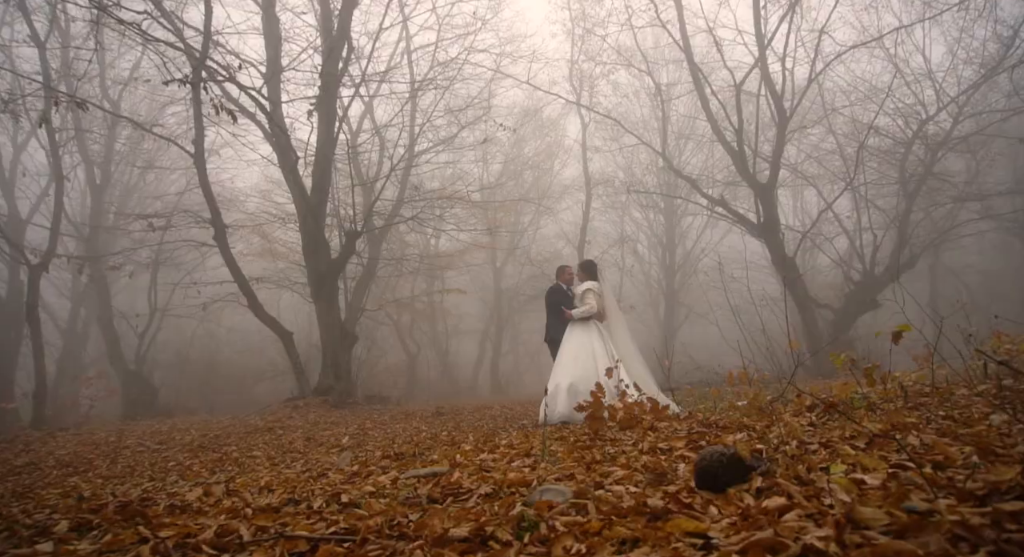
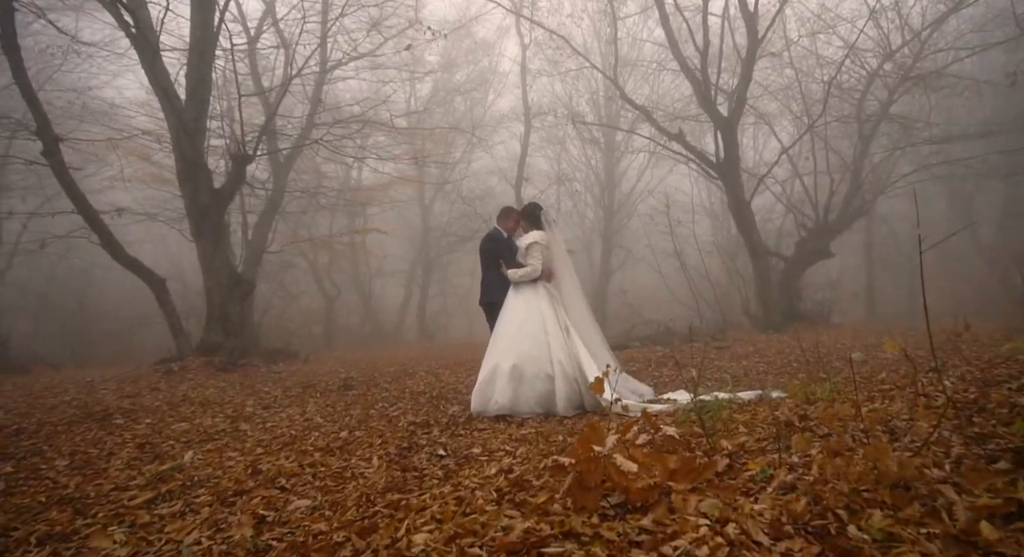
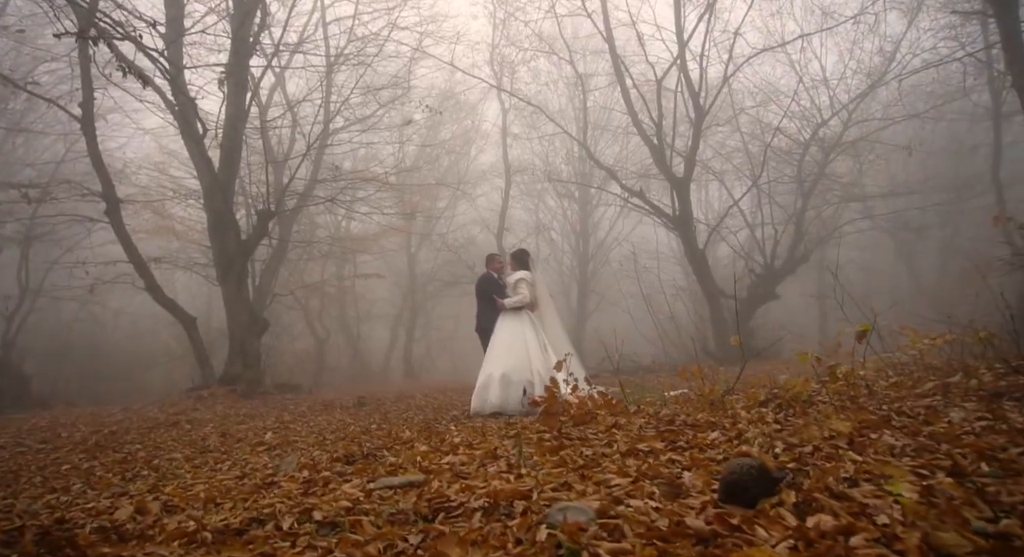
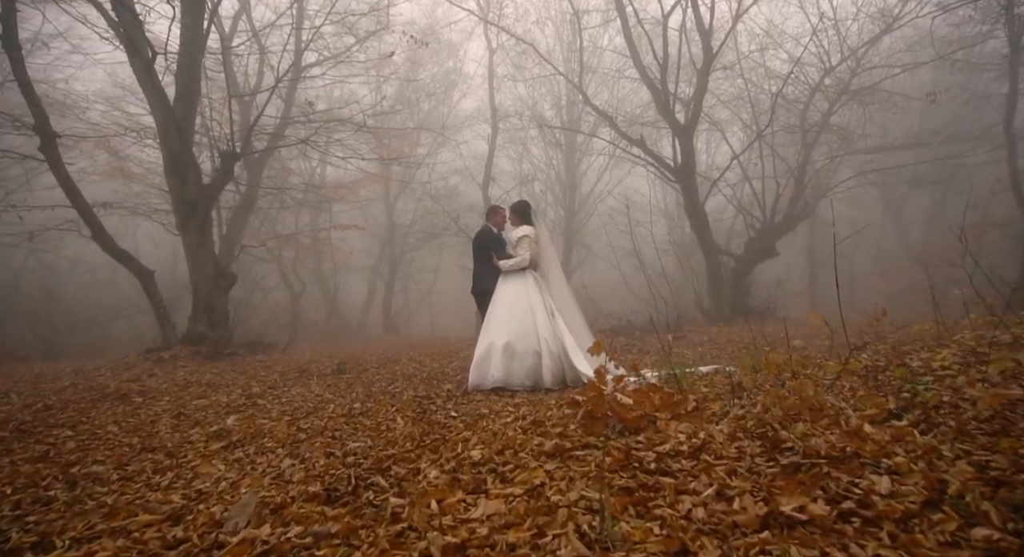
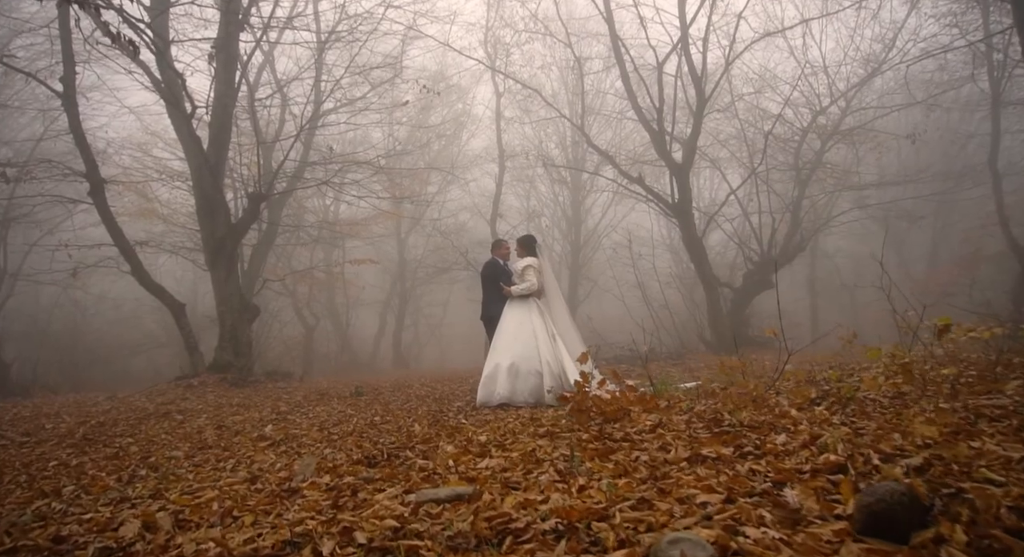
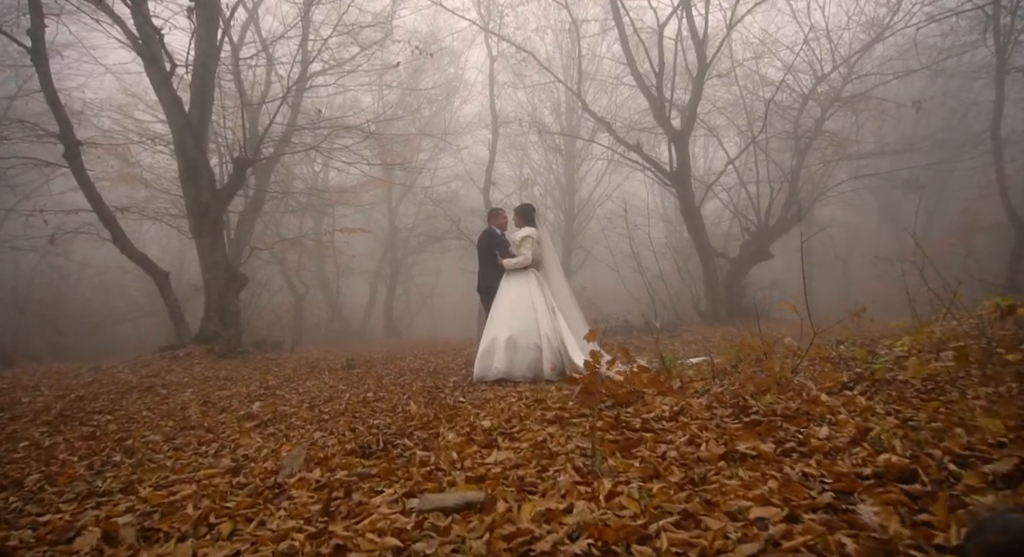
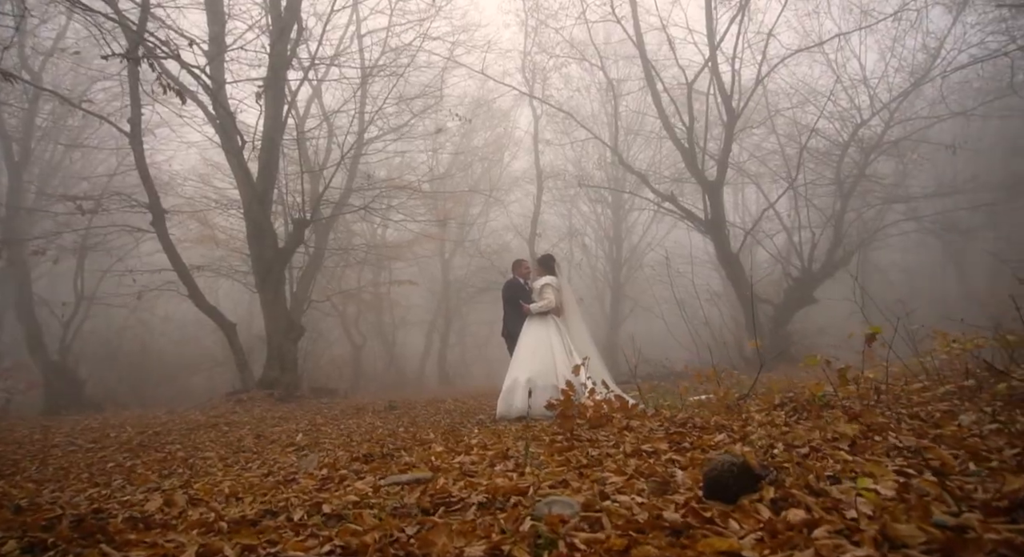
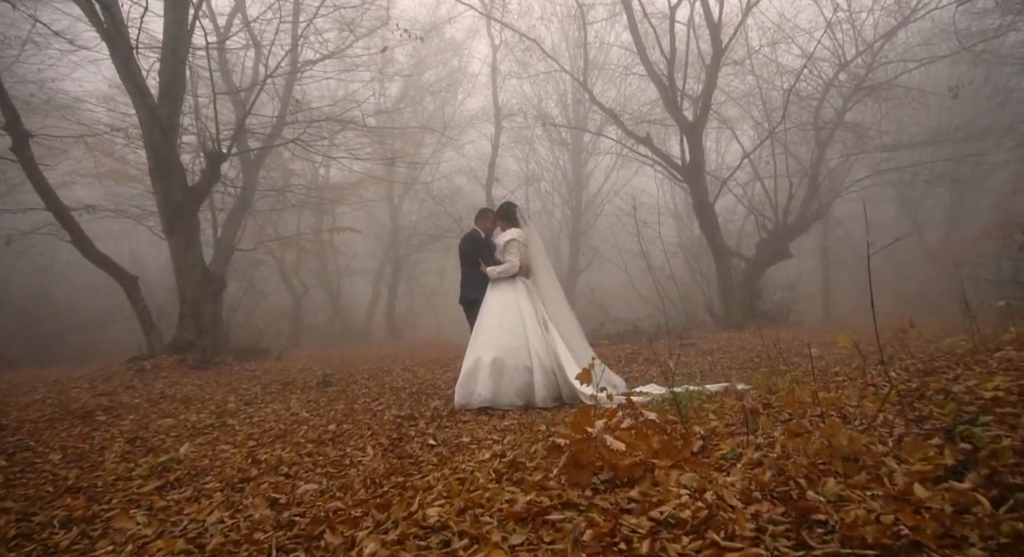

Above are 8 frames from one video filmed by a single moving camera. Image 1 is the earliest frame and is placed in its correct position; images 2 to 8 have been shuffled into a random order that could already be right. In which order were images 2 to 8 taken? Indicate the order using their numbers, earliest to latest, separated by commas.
7, 3, 5, 6, 4, 8, 2
